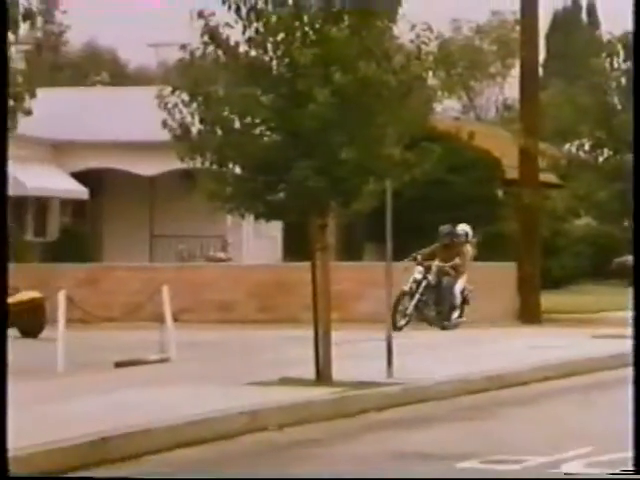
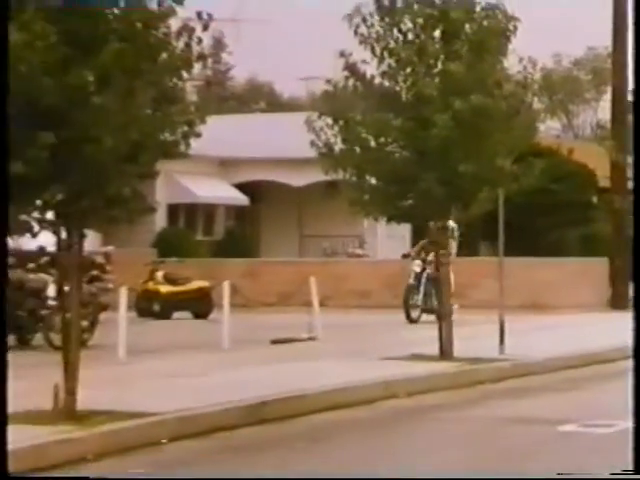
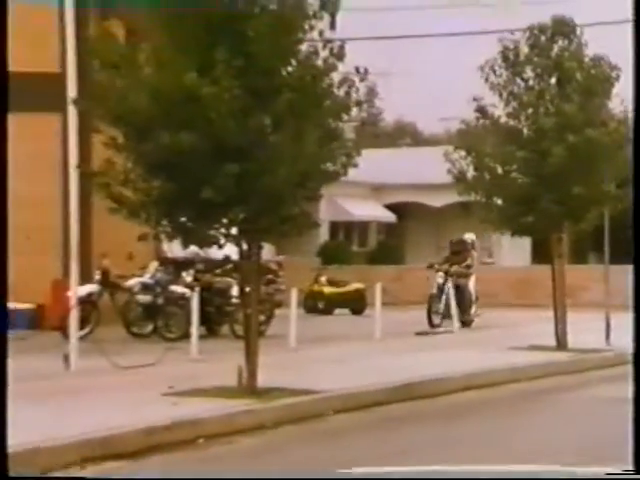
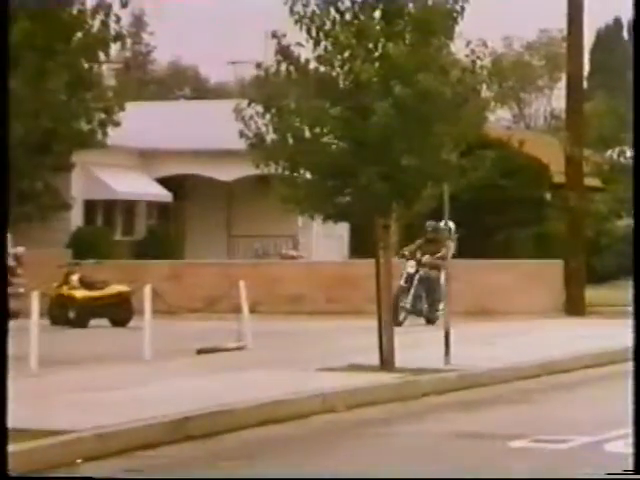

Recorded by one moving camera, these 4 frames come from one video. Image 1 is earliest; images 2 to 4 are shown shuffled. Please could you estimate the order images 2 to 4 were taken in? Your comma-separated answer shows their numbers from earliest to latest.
4, 2, 3
